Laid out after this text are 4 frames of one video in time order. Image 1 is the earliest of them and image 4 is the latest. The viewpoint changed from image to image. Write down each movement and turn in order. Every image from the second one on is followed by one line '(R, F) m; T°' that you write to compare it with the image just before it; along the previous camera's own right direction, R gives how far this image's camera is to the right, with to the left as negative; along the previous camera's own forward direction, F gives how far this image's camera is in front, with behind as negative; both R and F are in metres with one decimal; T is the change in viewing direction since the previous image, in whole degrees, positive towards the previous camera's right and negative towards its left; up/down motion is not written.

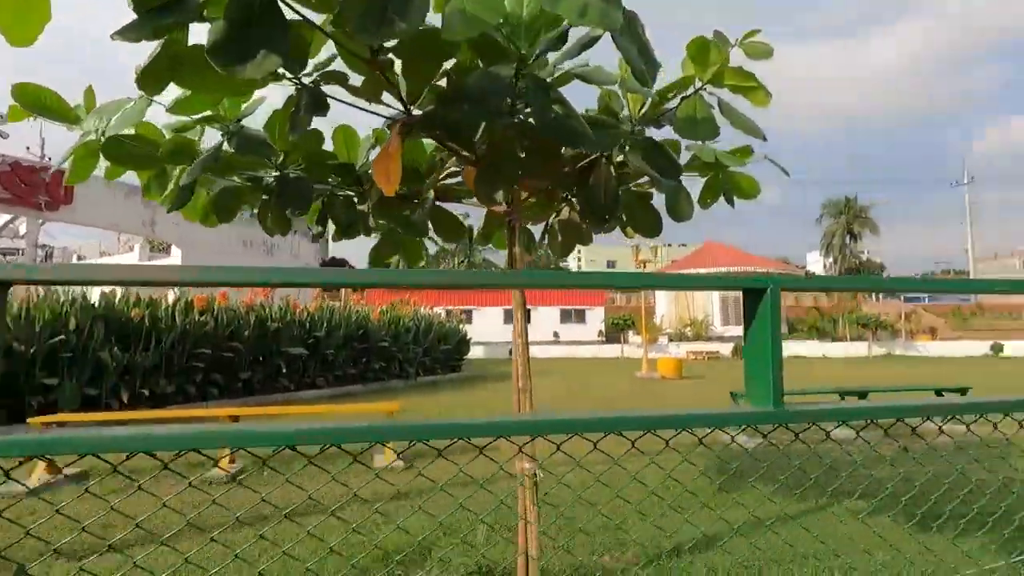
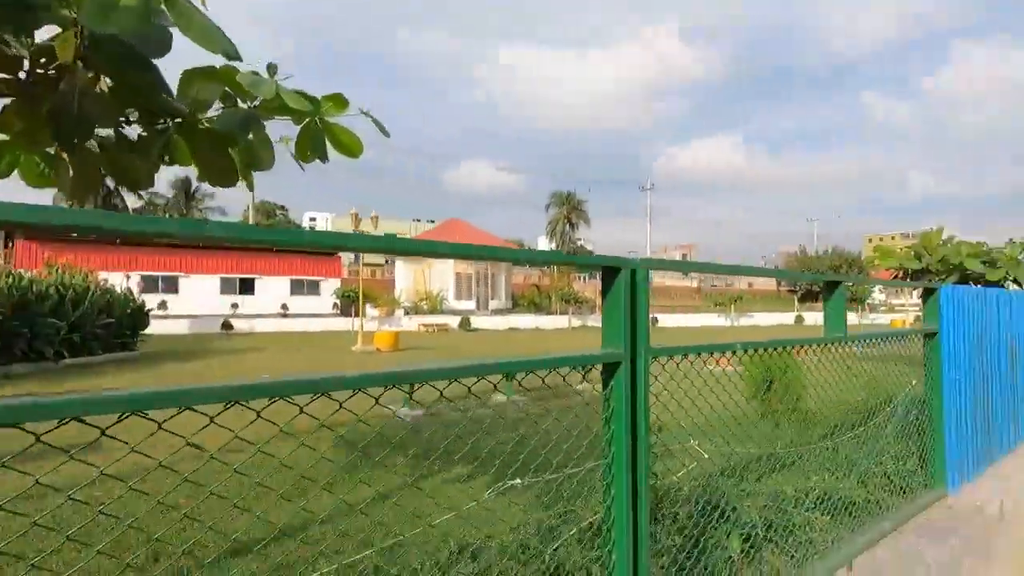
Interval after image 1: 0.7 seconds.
(+1.0, +0.2) m; +26°
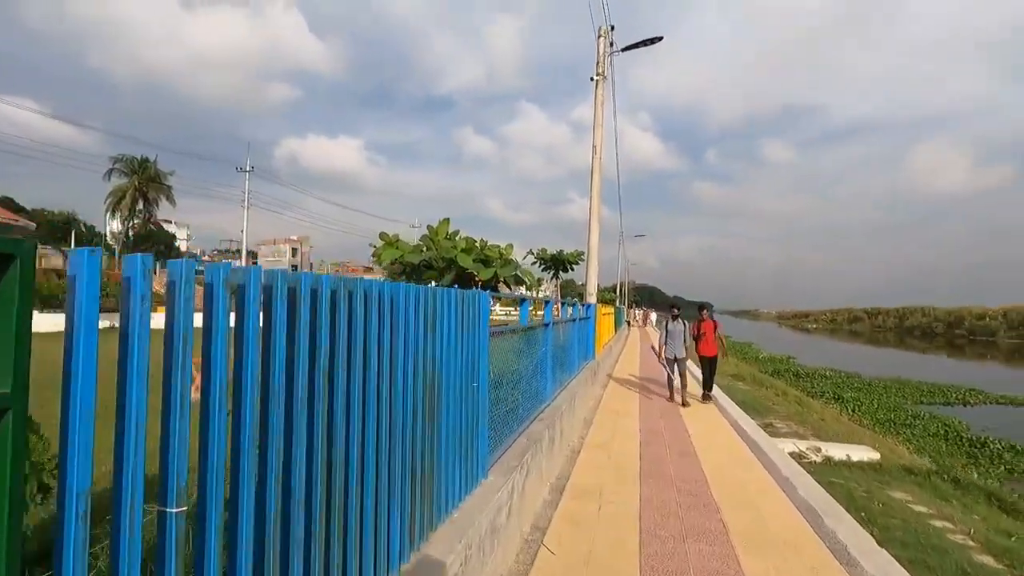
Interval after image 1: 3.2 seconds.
(+2.7, +2.0) m; +39°
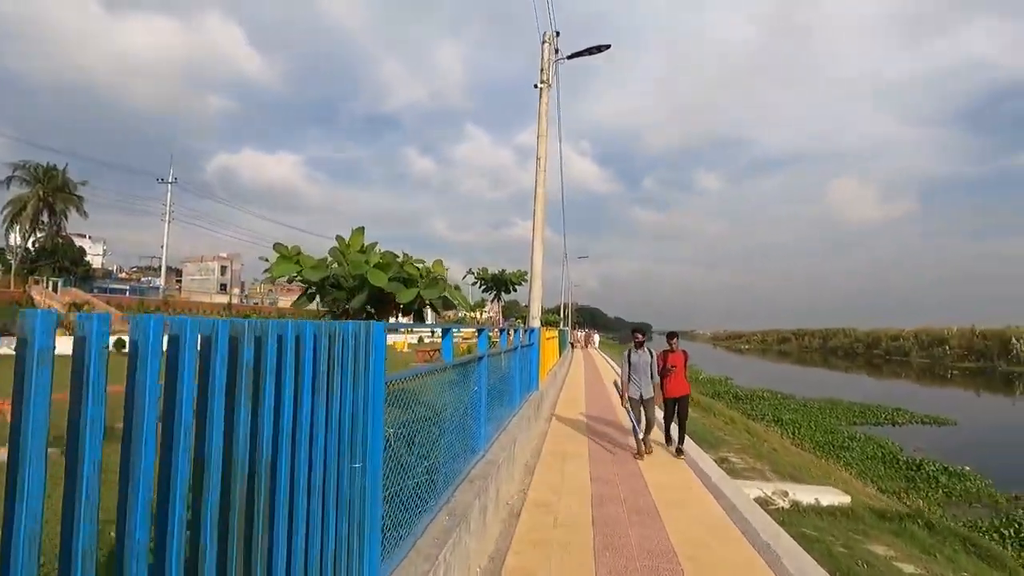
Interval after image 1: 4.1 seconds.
(+0.2, +1.1) m; +6°
